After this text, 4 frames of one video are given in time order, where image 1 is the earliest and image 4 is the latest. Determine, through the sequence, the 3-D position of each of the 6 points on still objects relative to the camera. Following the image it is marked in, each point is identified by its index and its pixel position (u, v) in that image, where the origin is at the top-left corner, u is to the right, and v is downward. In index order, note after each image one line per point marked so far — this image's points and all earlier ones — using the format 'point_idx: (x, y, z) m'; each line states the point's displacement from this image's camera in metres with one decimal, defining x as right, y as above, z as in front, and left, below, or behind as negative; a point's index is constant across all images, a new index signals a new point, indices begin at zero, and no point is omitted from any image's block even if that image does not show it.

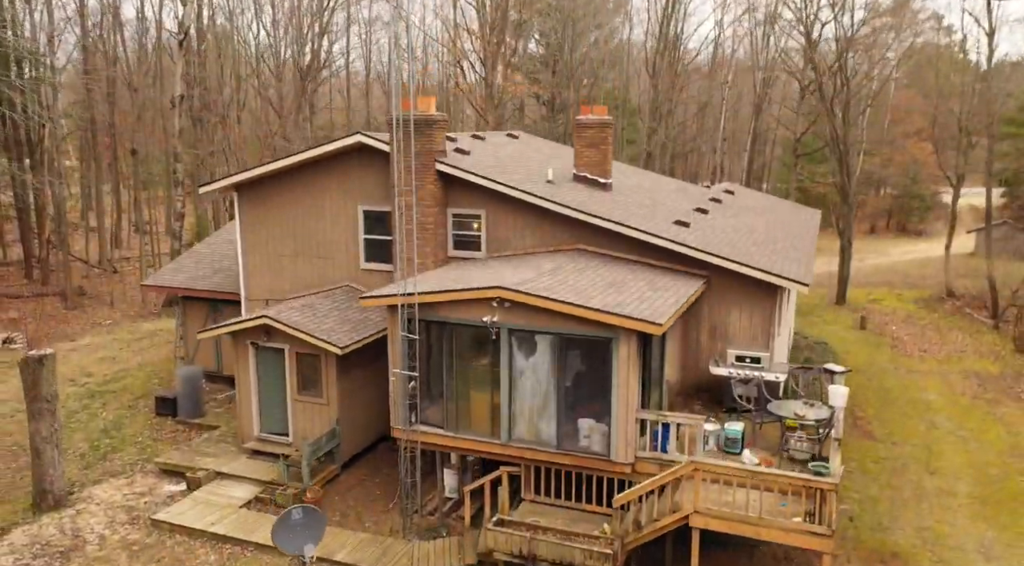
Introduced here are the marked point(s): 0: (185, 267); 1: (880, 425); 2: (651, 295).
0: (-8.5, +0.5, +19.8) m
1: (+8.6, -3.2, +17.7) m
2: (+2.2, -0.2, +11.8) m
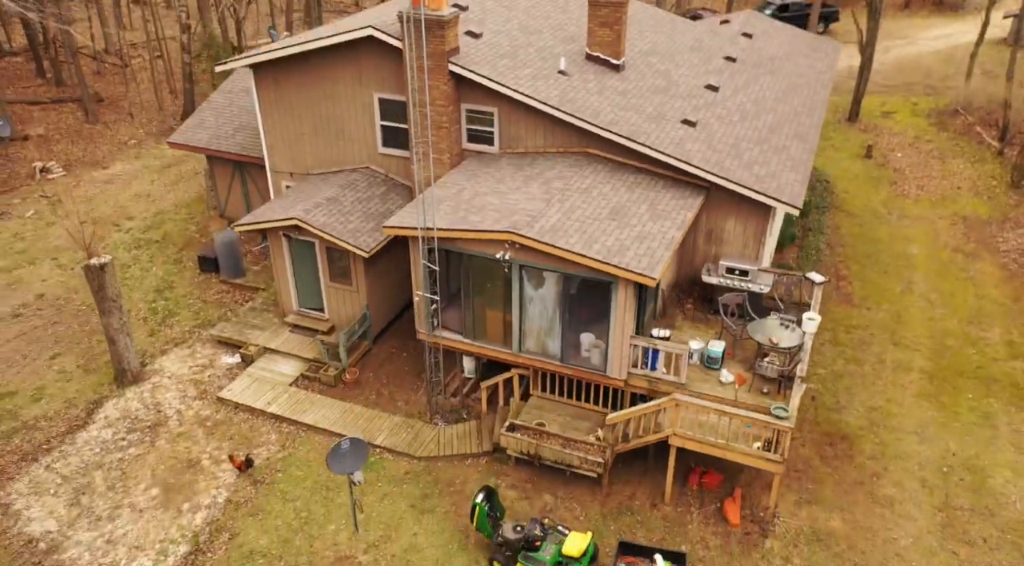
0: (-8.2, +4.4, +20.3) m
1: (+8.9, +0.1, +19.2) m
2: (+2.4, +1.0, +12.8) m
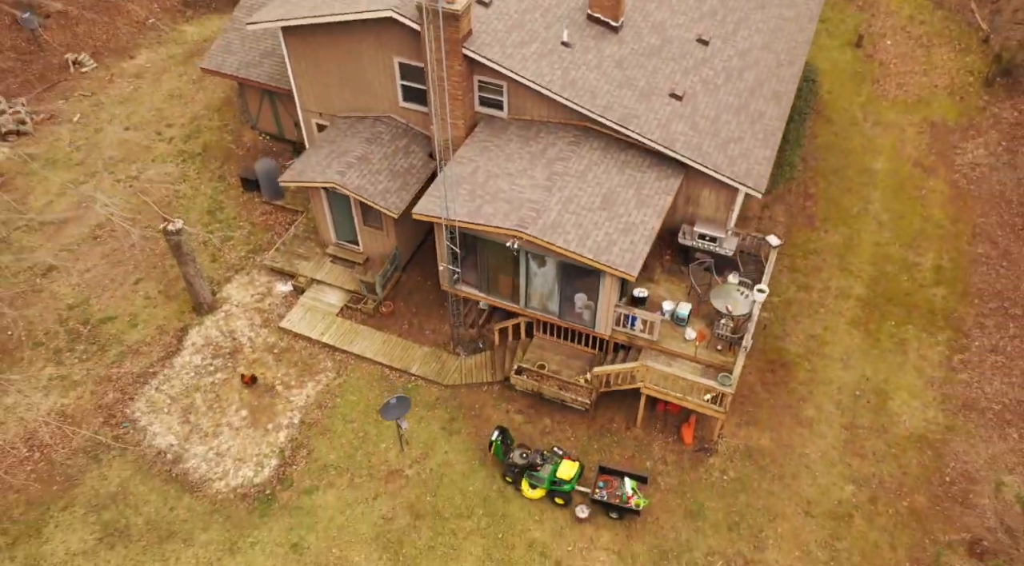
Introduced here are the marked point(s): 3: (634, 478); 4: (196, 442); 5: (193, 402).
0: (-7.9, +6.8, +21.7) m
1: (+9.1, +2.4, +21.7) m
2: (+2.5, +1.4, +15.4) m
3: (+2.5, -4.0, +15.1) m
4: (-6.9, -3.5, +16.5) m
5: (-7.3, -2.7, +17.2) m
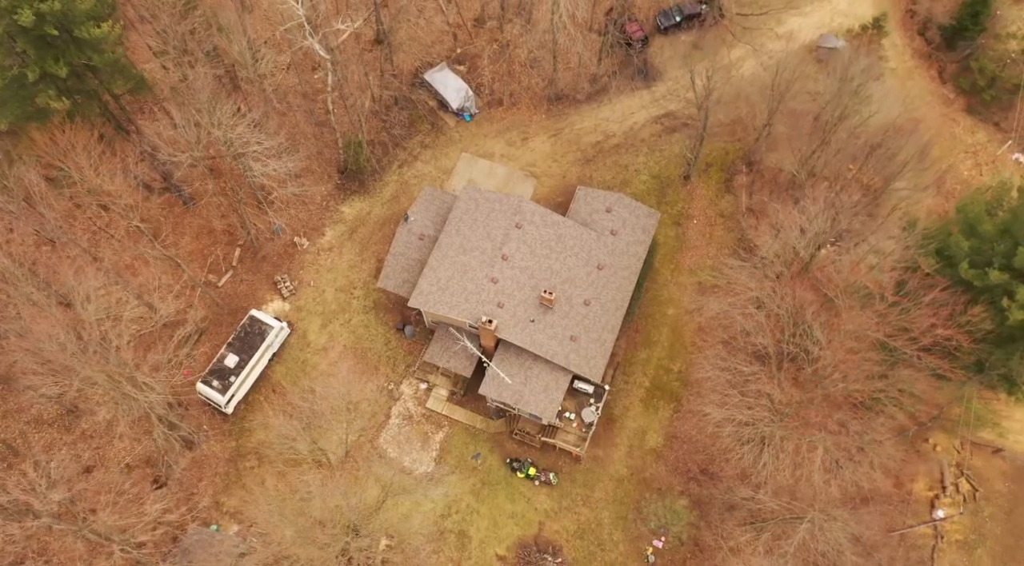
0: (-8.1, +0.4, +49.4) m
1: (+9.0, -3.4, +51.0) m
2: (+2.5, -6.6, +45.4) m
3: (+2.6, -11.8, +47.0) m
4: (-6.8, -11.0, +48.1) m
5: (-7.2, -10.1, +48.5) m
